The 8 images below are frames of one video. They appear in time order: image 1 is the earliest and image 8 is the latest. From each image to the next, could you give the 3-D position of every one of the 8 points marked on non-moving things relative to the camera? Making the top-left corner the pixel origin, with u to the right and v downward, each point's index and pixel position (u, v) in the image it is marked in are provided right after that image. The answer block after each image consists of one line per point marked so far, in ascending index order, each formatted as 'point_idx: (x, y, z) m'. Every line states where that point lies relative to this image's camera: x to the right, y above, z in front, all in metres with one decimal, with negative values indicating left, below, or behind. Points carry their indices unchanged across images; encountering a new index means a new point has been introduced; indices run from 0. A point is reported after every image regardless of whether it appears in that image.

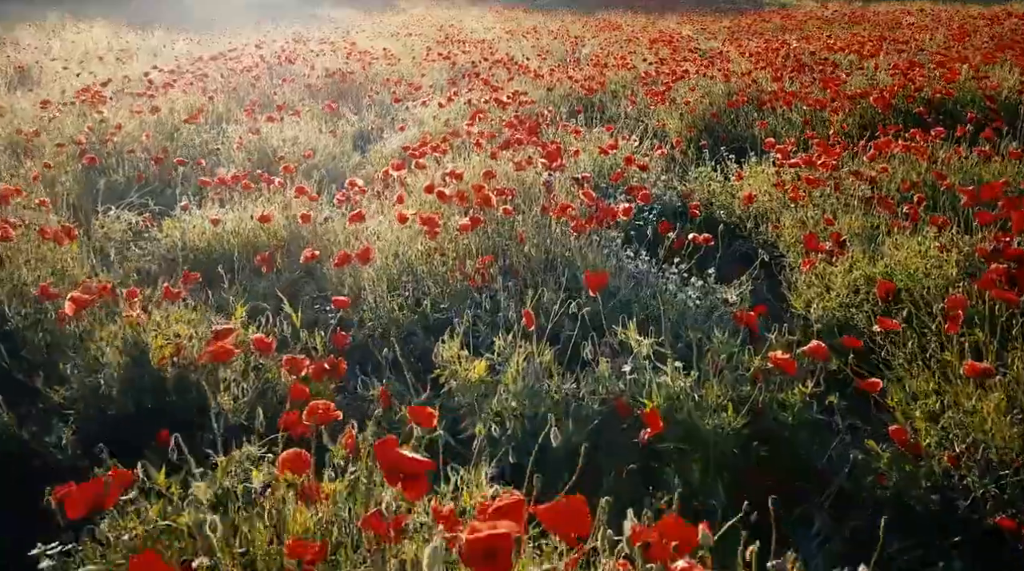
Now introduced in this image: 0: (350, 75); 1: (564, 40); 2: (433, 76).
0: (-1.9, +2.4, +10.9) m
1: (+1.0, +5.0, +19.2) m
2: (-1.0, +2.6, +11.7) m
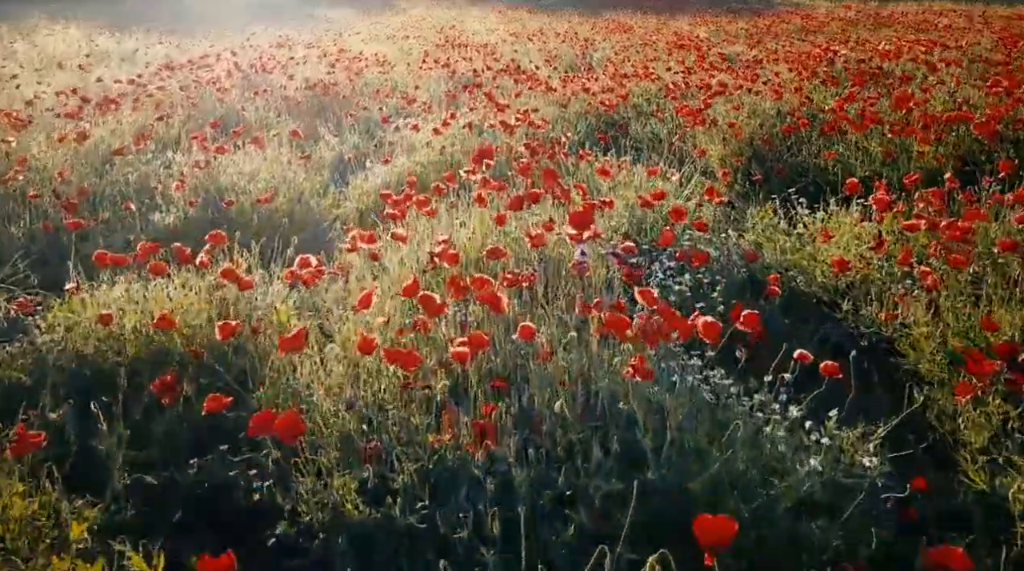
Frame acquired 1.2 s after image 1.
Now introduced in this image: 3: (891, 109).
0: (-1.8, +2.0, +9.5) m
1: (+1.1, +4.6, +17.8) m
2: (-1.0, +2.2, +10.4) m
3: (+2.7, +1.3, +6.7) m
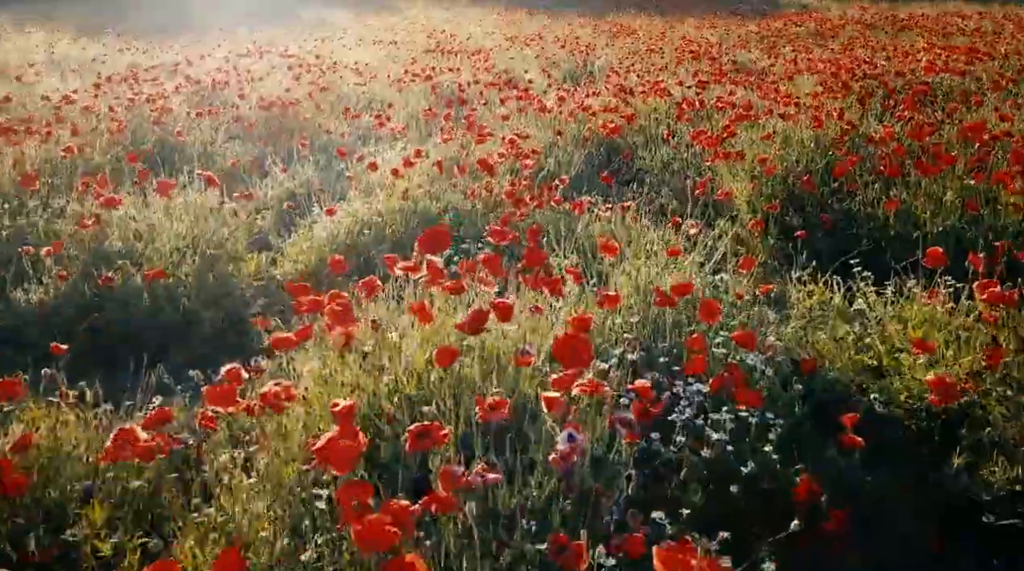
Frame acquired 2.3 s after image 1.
0: (-1.9, +1.6, +8.3) m
1: (+1.1, +4.2, +16.6) m
2: (-1.1, +1.7, +9.1) m
3: (+2.6, +0.8, +5.5) m
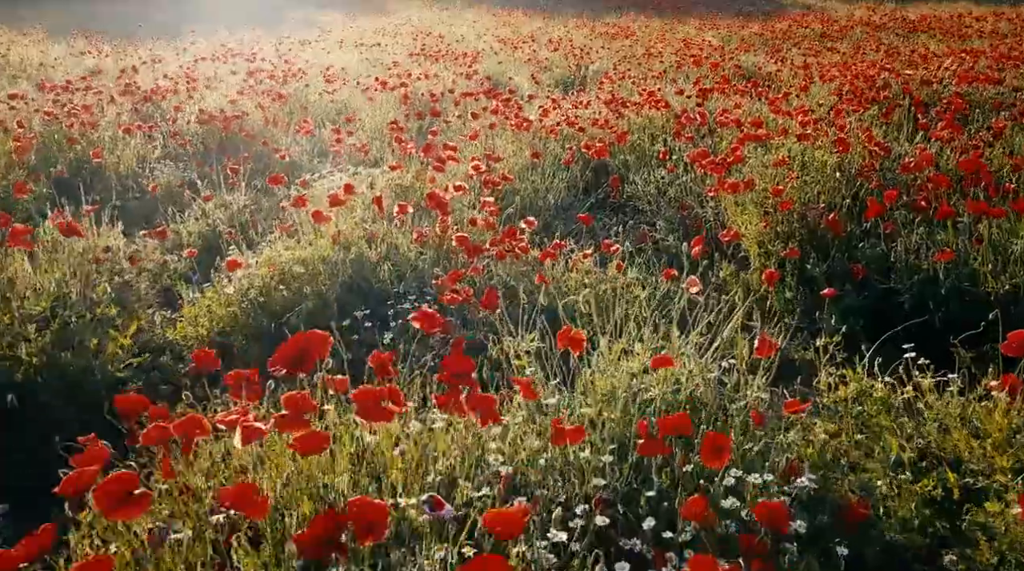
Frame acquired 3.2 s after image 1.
0: (-2.1, +1.3, +7.3) m
1: (+0.9, +3.9, +15.6) m
2: (-1.2, +1.4, +8.1) m
3: (+2.4, +0.6, +4.5) m
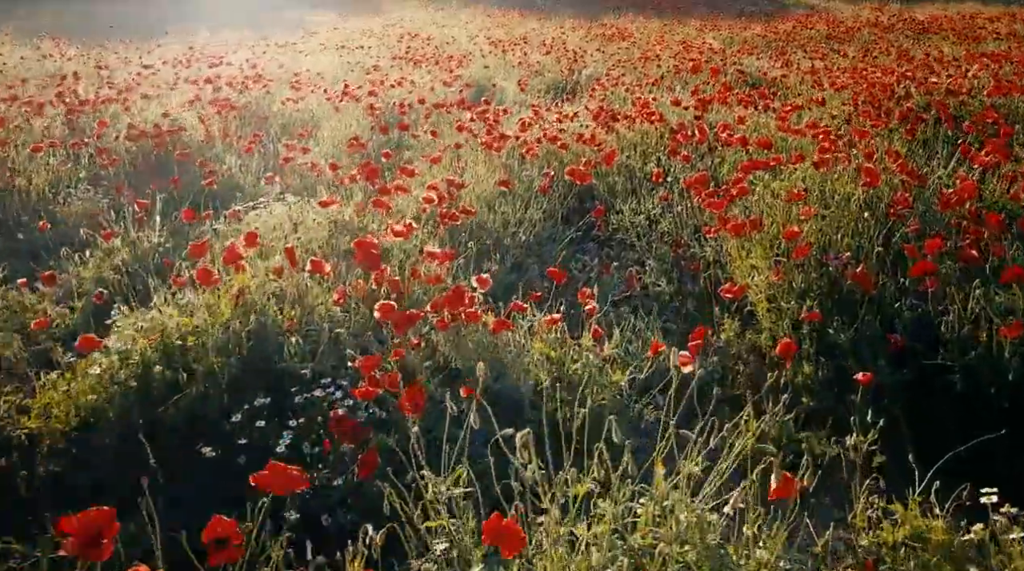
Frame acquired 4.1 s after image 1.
0: (-2.3, +1.0, +6.4) m
1: (+0.7, +3.6, +14.7) m
2: (-1.4, +1.2, +7.3) m
3: (+2.2, +0.3, +3.6) m
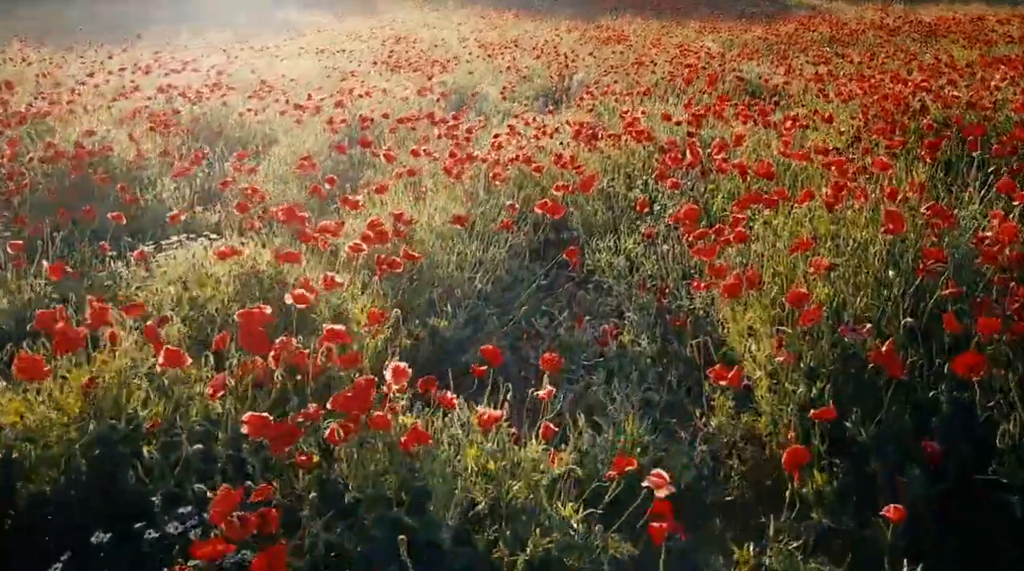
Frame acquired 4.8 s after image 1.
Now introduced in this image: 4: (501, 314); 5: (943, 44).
0: (-2.5, +0.8, +5.7) m
1: (+0.5, +3.4, +14.0) m
2: (-1.6, +0.9, +6.5) m
3: (+2.0, 0.0, +2.9) m
4: (0.0, -0.1, +4.2) m
5: (+6.7, +3.7, +14.4) m
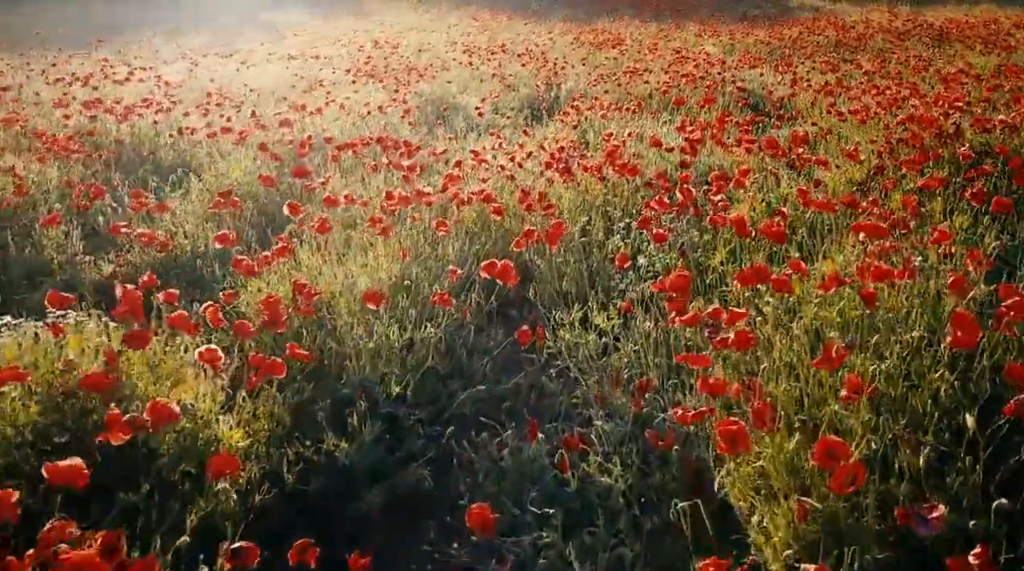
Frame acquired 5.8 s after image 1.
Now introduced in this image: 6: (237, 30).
0: (-2.7, +0.5, +4.7) m
1: (+0.3, +3.0, +13.0) m
2: (-1.9, +0.6, +5.5) m
3: (+1.8, -0.3, +1.9) m
4: (-0.3, -0.5, +3.2) m
5: (+6.5, +3.4, +13.4) m
6: (-5.6, +5.2, +18.9) m
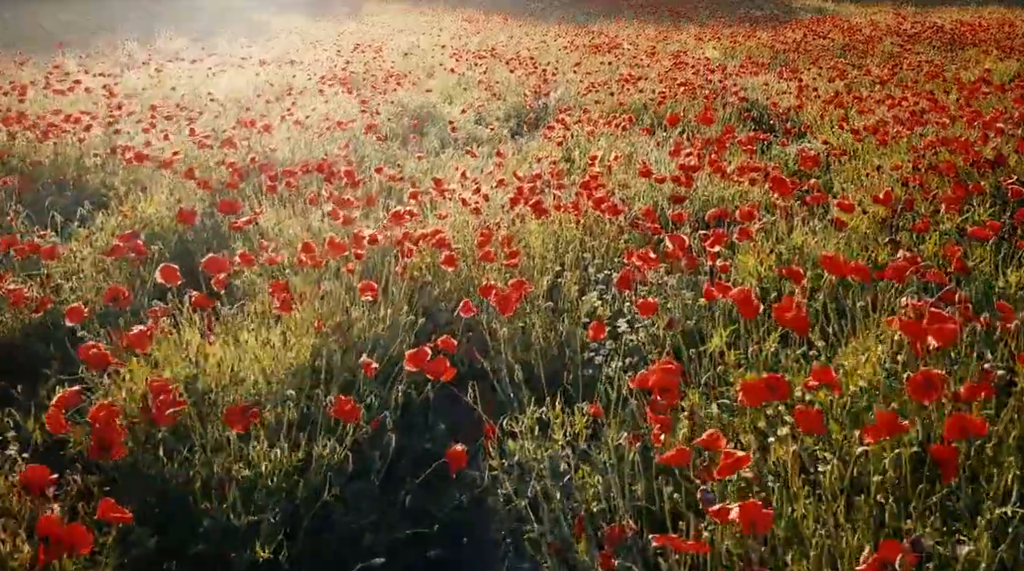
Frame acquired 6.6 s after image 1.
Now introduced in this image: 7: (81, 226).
0: (-2.9, +0.2, +3.8) m
1: (+0.1, +2.7, +12.1) m
2: (-2.0, +0.3, +4.7) m
3: (+1.6, -0.6, +1.0) m
4: (-0.5, -0.7, +2.3) m
5: (+6.3, +3.1, +12.6) m
6: (-5.7, +4.9, +18.0) m
7: (-2.3, +0.3, +4.9) m
